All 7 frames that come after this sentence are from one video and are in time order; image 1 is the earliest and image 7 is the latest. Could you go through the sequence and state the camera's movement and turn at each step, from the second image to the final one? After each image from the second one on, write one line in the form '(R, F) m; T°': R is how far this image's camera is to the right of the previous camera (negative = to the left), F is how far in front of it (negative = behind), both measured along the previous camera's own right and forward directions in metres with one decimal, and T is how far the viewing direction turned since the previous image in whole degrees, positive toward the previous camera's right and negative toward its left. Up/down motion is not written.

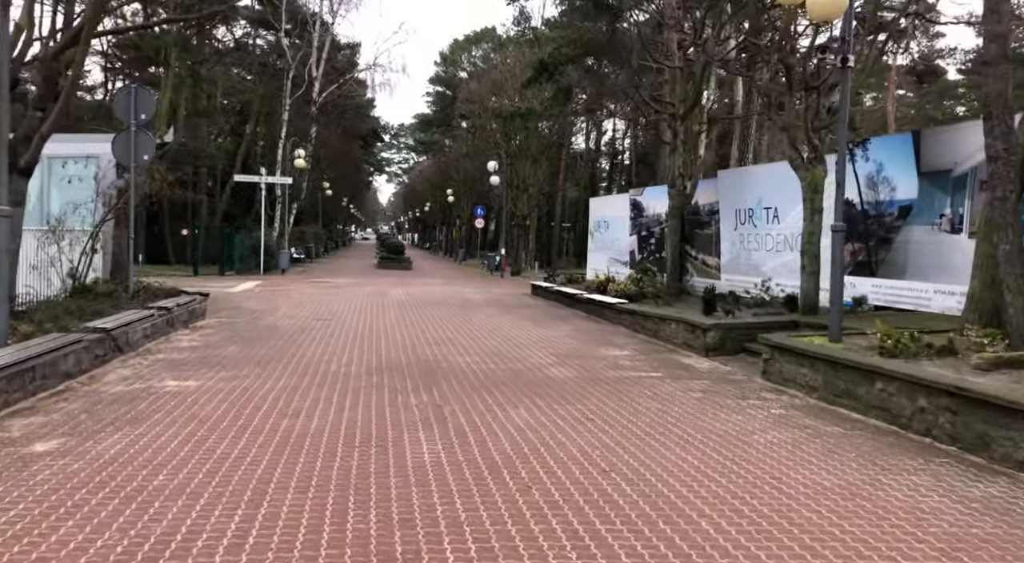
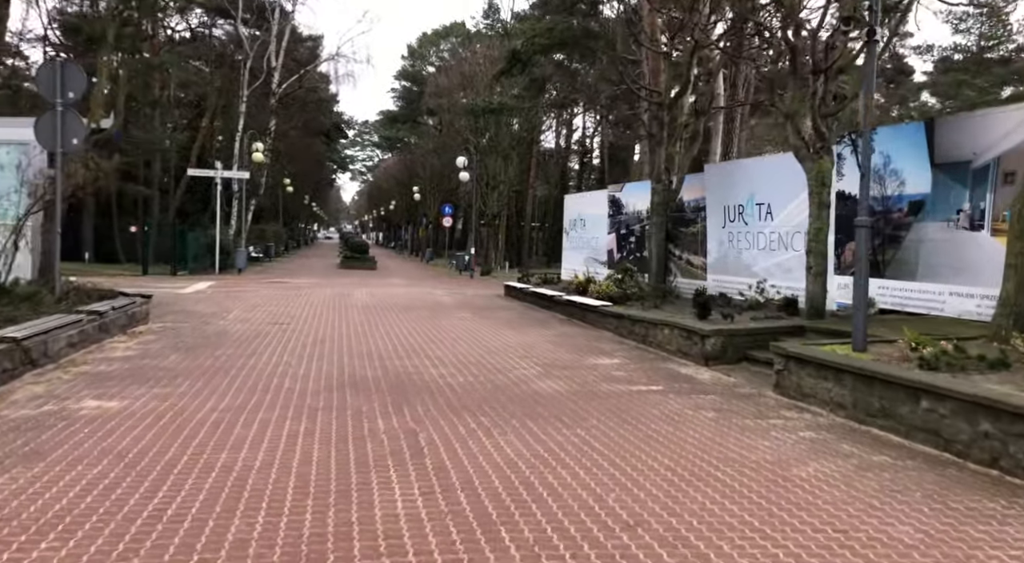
(-0.2, +1.1) m; +3°
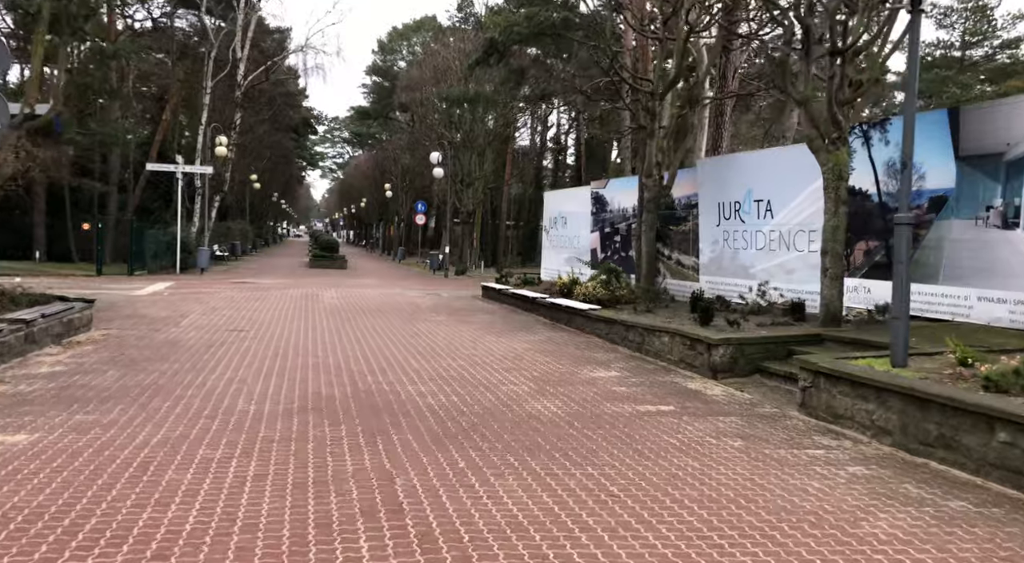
(-0.2, +1.0) m; +2°
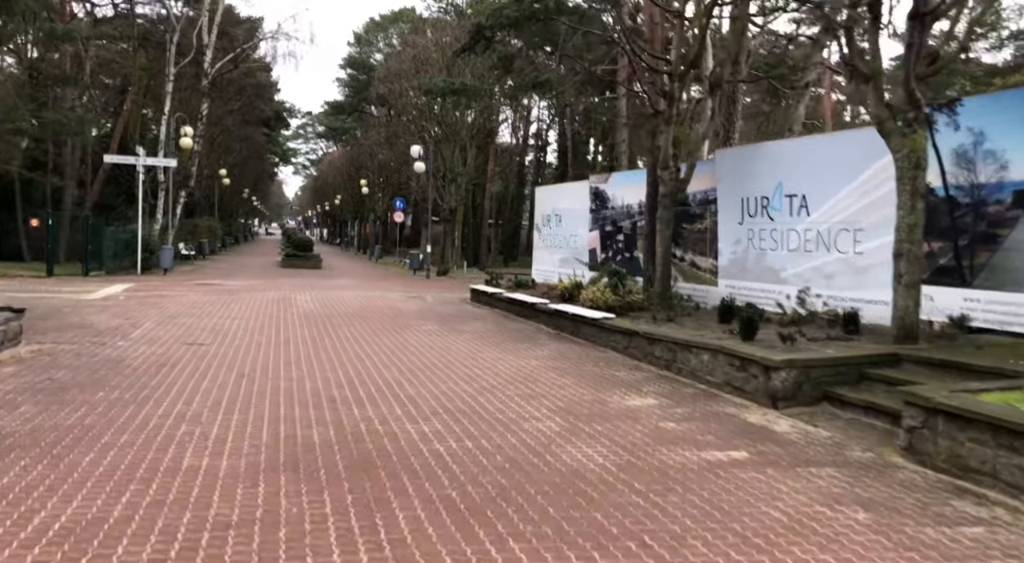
(-0.4, +1.5) m; +2°
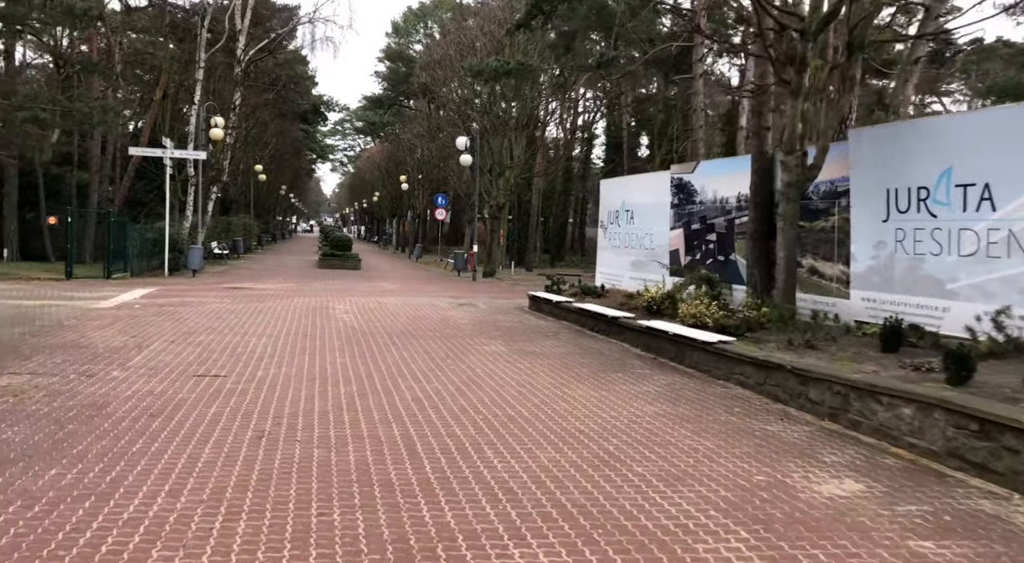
(-0.7, +2.2) m; -3°
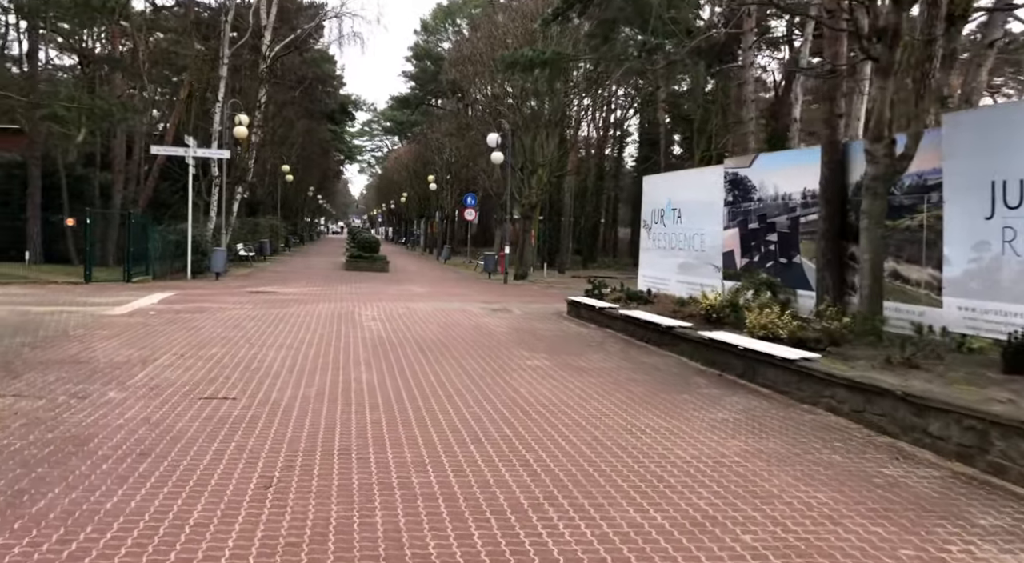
(-0.2, +1.1) m; -2°
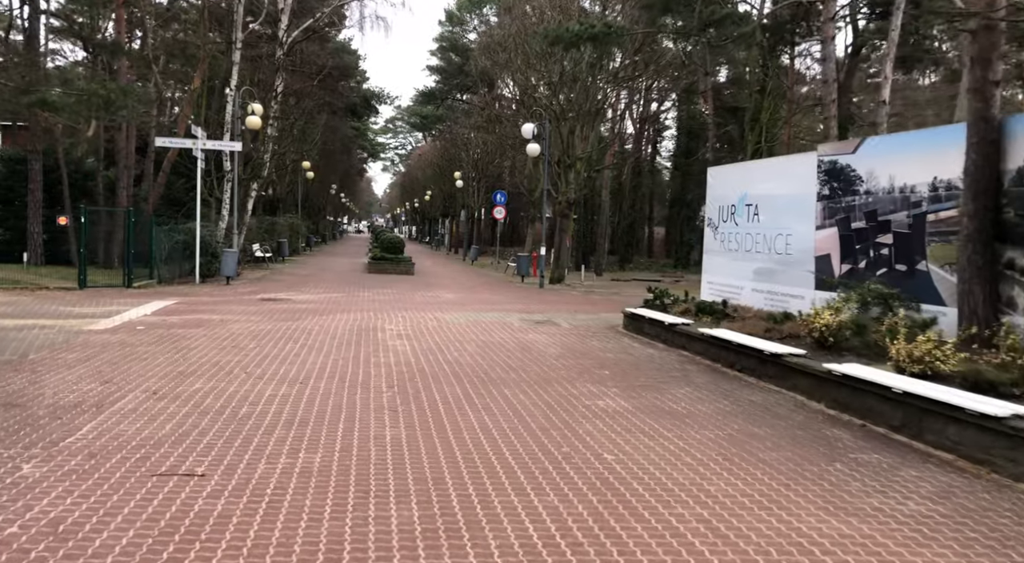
(-0.5, +2.2) m; -2°
